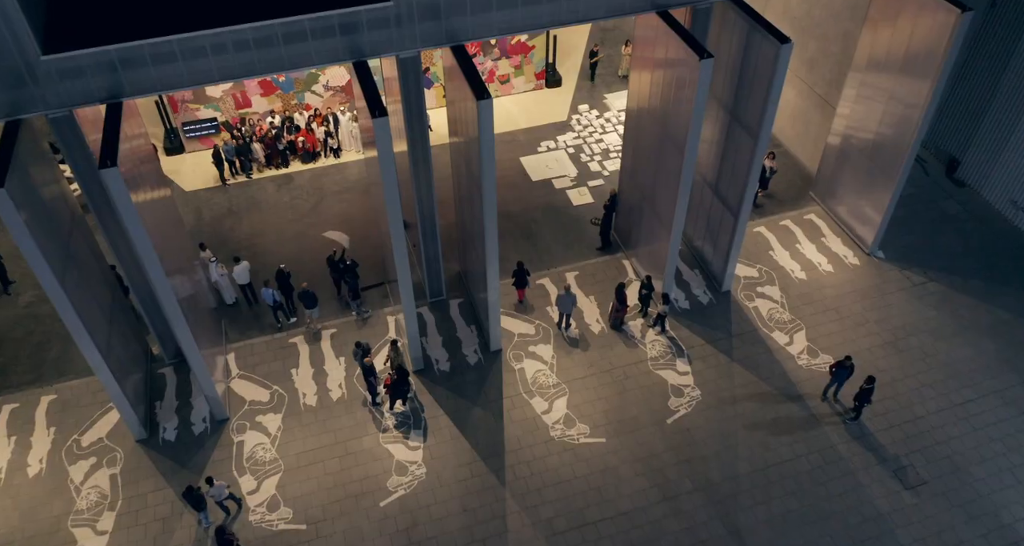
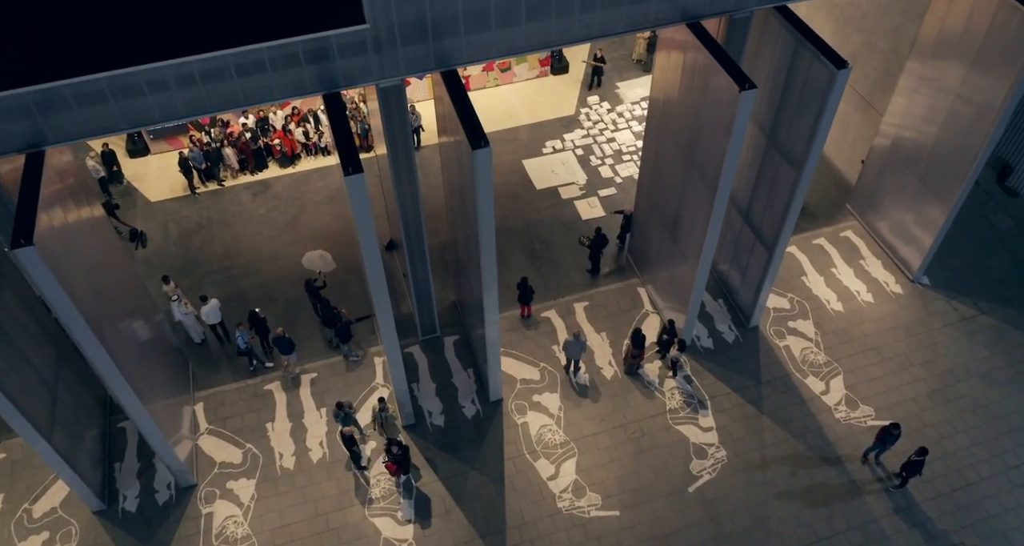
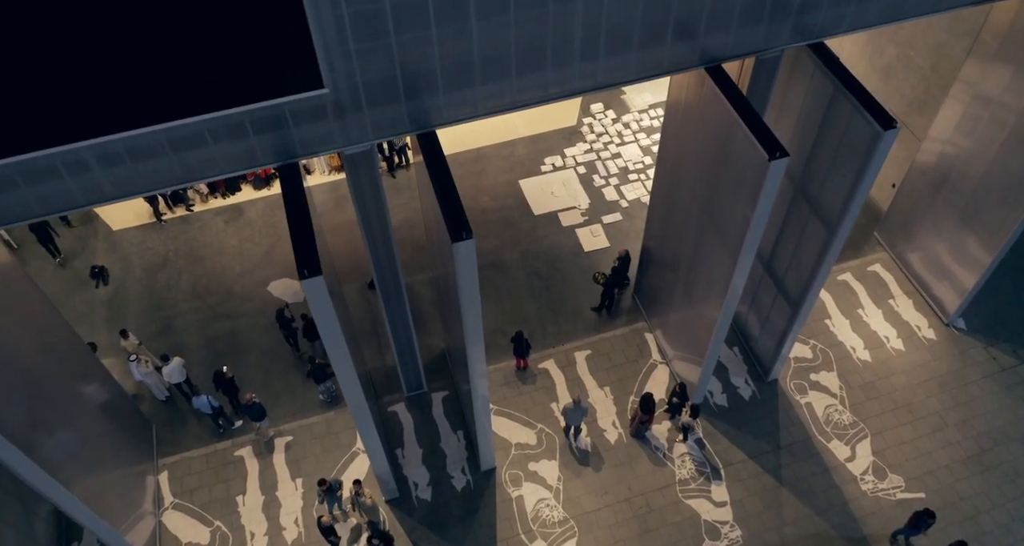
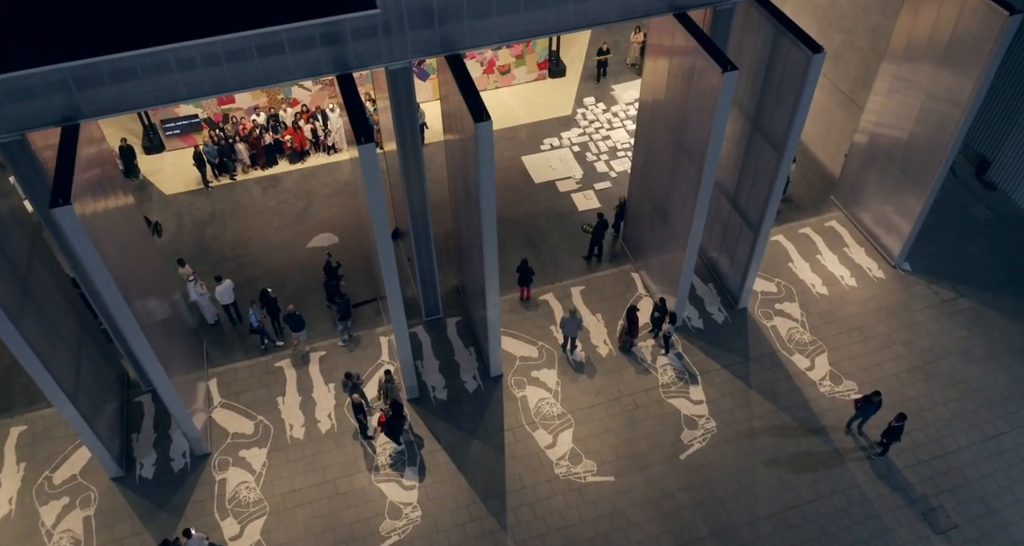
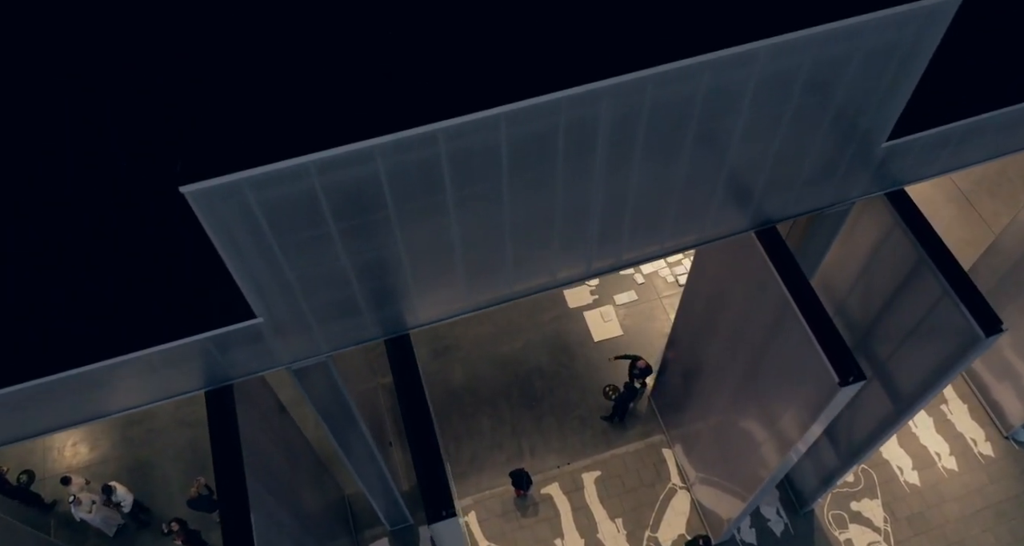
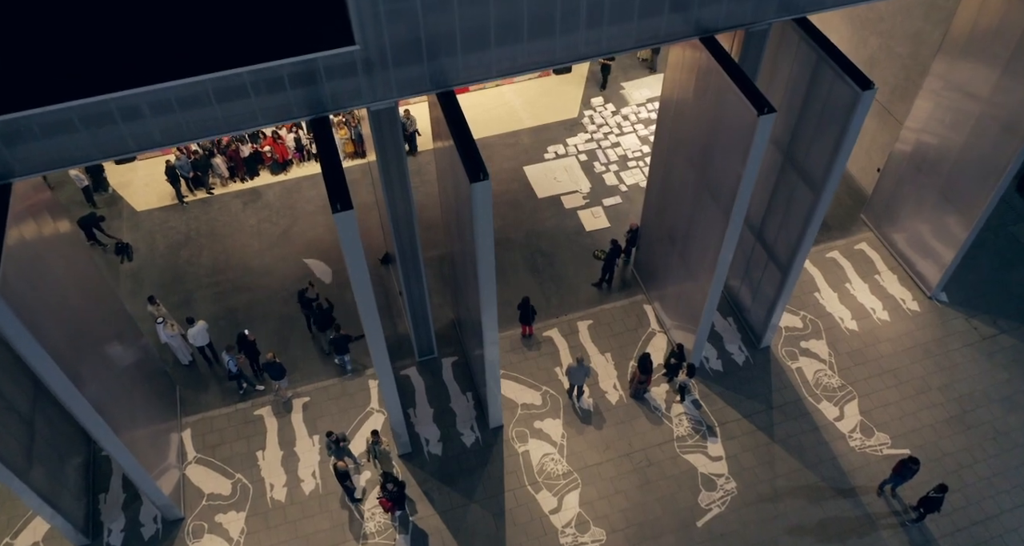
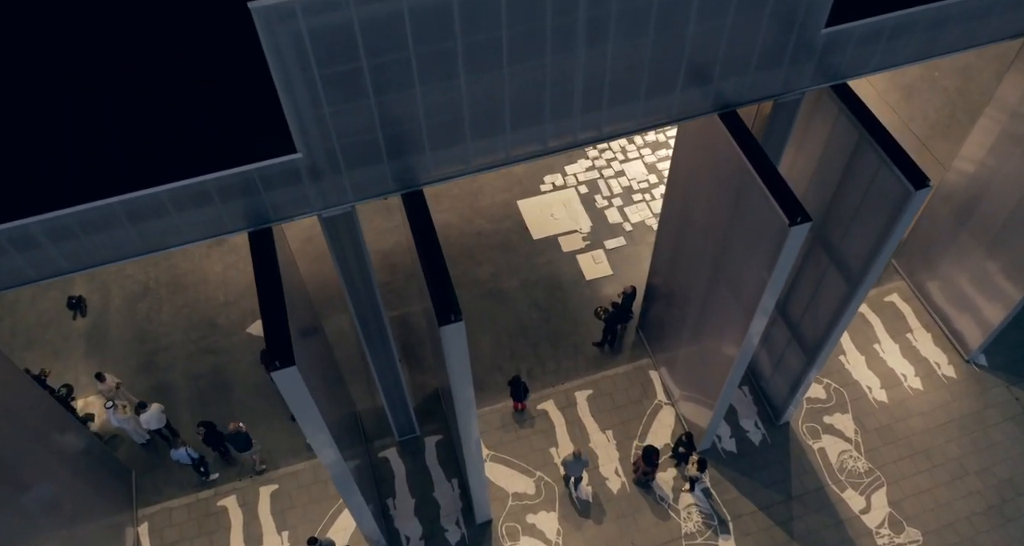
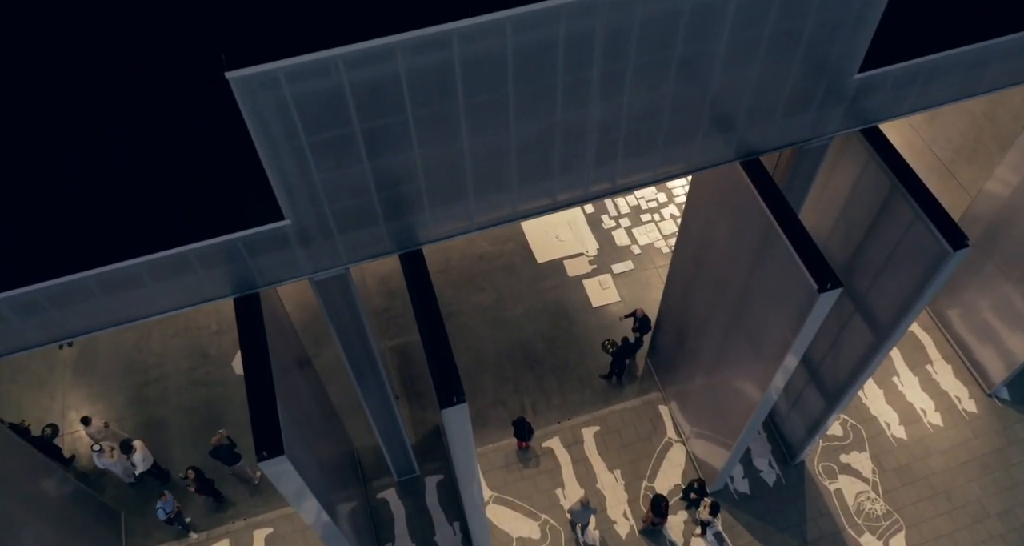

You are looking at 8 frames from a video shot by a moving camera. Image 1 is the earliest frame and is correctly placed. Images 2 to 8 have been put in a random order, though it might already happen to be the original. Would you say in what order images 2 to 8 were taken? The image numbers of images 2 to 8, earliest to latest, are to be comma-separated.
4, 2, 6, 3, 7, 8, 5
